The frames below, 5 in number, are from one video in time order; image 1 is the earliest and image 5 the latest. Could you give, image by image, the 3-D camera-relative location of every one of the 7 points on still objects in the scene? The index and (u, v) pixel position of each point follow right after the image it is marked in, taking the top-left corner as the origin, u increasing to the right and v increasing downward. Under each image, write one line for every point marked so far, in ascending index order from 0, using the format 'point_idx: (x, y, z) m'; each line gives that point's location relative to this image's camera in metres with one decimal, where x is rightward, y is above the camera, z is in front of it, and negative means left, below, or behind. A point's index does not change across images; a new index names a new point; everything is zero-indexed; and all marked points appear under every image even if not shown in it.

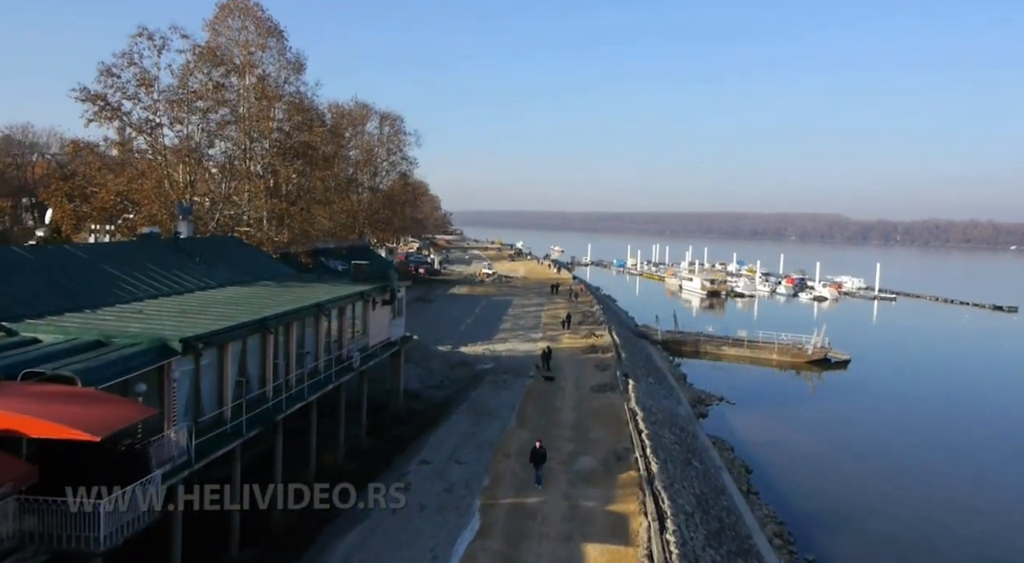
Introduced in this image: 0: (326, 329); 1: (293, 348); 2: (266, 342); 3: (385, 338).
0: (-3.9, -1.0, +15.7) m
1: (-4.1, -1.2, +13.9) m
2: (-4.2, -1.0, +12.7) m
3: (-3.4, -1.5, +19.8) m
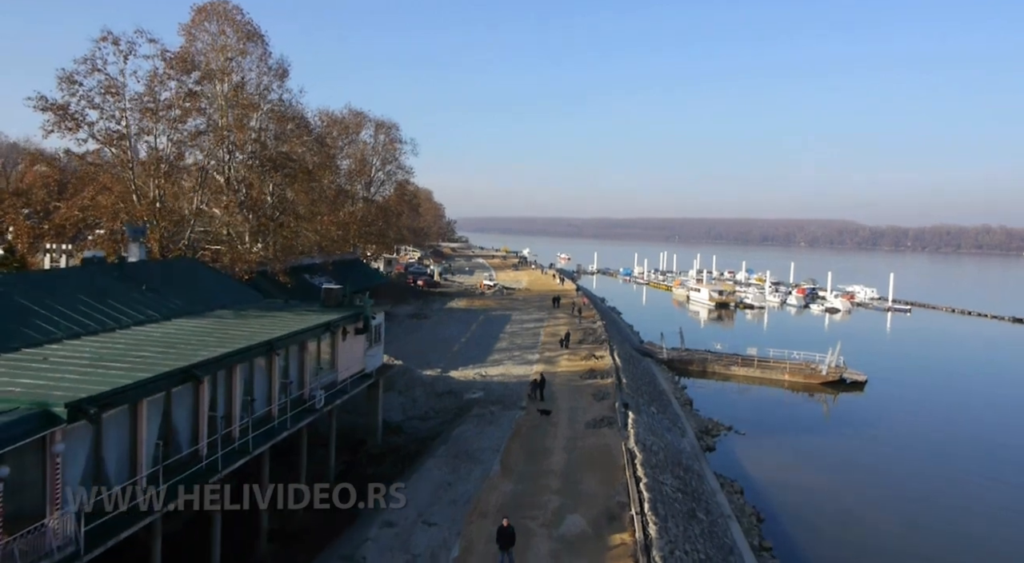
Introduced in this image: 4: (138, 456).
0: (-4.3, -1.6, +13.9) m
1: (-4.5, -1.8, +12.1) m
2: (-4.6, -1.6, +11.0) m
3: (-3.7, -2.1, +18.0) m
4: (-4.9, -2.3, +9.7) m
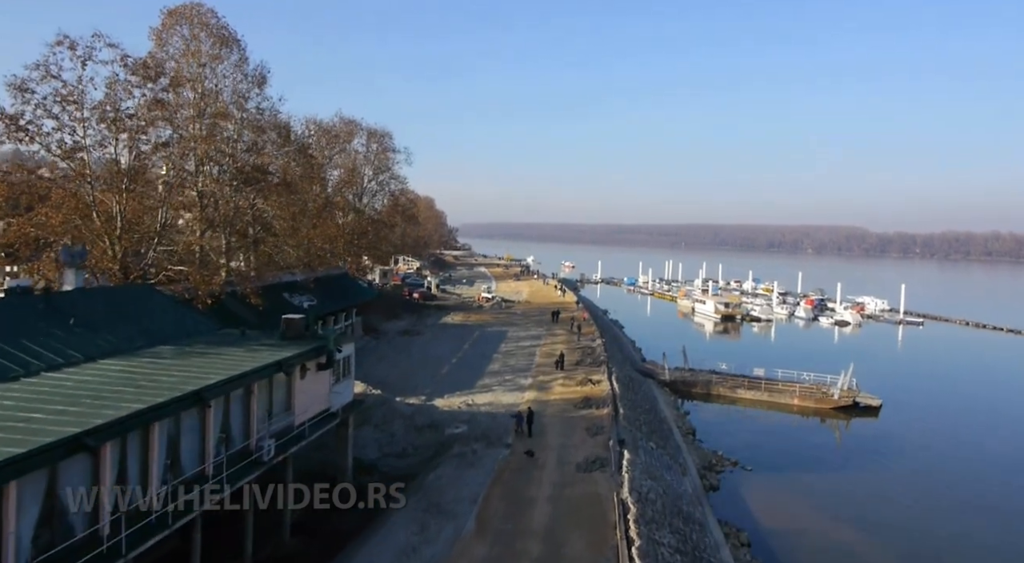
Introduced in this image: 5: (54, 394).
0: (-4.8, -2.2, +12.1) m
1: (-5.0, -2.4, +10.3) m
2: (-5.1, -2.2, +9.2) m
3: (-4.2, -2.8, +16.2) m
4: (-5.4, -2.8, +7.9) m
5: (-6.3, -1.5, +10.3) m
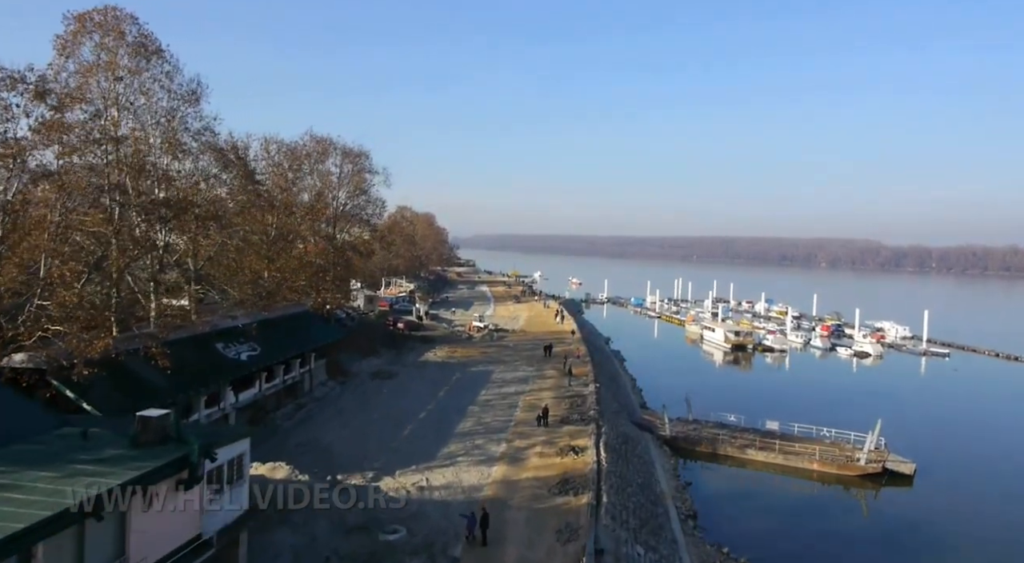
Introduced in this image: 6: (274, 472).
0: (-6.0, -3.6, +8.1) m
1: (-6.2, -3.8, +6.2) m
2: (-6.4, -3.5, +5.1) m
3: (-5.3, -4.2, +12.1) m
4: (-6.7, -4.1, +3.9) m
5: (-7.6, -2.9, +6.2) m
6: (-6.0, -4.8, +18.8) m
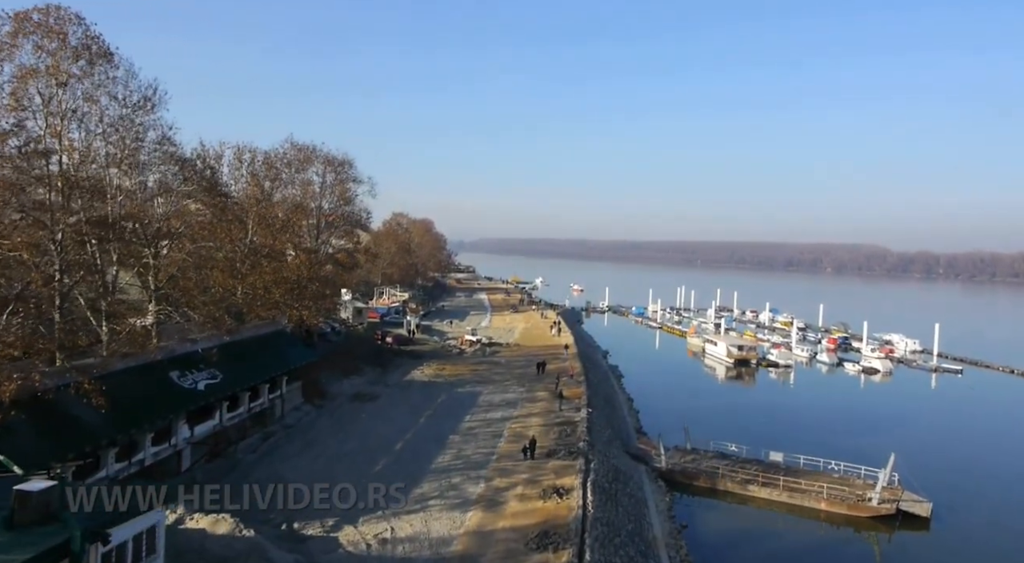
0: (-6.7, -4.2, +6.1) m
1: (-7.0, -4.4, +4.2) m
2: (-7.2, -4.2, +3.1) m
3: (-6.0, -4.9, +10.1) m
4: (-7.4, -4.8, +1.9) m
5: (-8.3, -3.5, +4.2) m
6: (-6.7, -5.5, +16.8) m
